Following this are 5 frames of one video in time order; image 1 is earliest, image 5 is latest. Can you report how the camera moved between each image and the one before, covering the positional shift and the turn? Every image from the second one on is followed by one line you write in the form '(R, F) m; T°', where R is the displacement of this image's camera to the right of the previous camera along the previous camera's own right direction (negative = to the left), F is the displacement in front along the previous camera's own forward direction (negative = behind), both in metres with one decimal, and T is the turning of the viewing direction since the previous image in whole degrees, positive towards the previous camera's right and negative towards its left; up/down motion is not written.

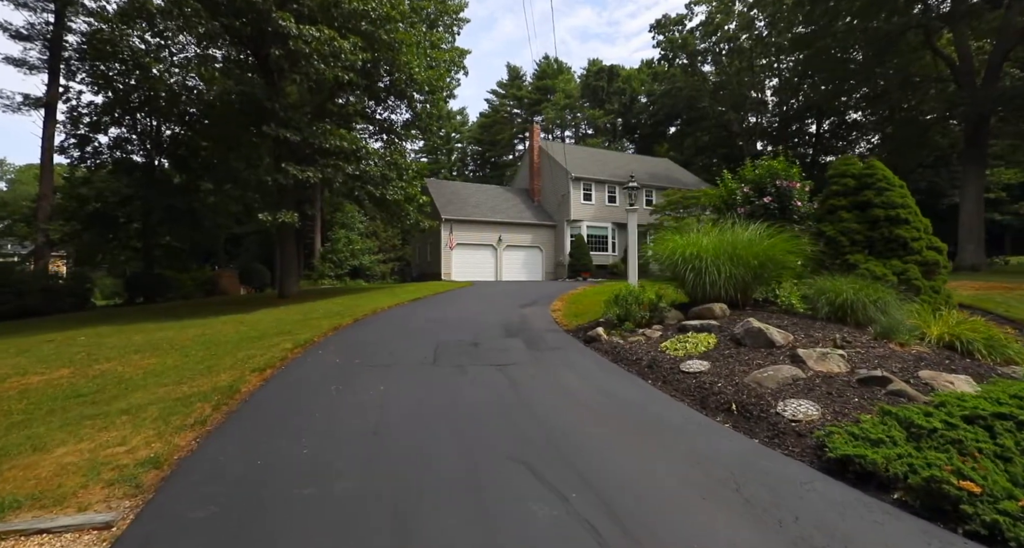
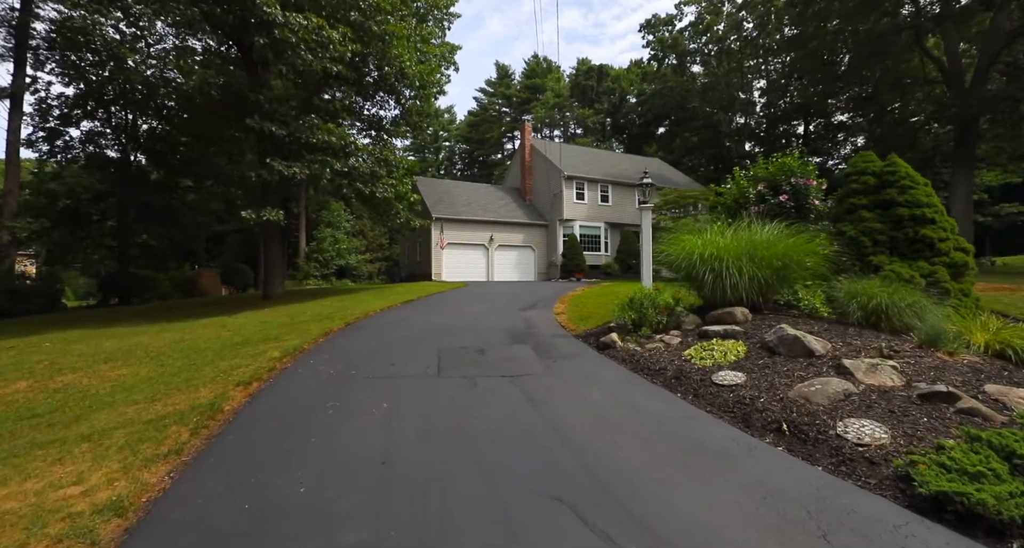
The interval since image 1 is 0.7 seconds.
(-0.3, +0.6) m; +2°
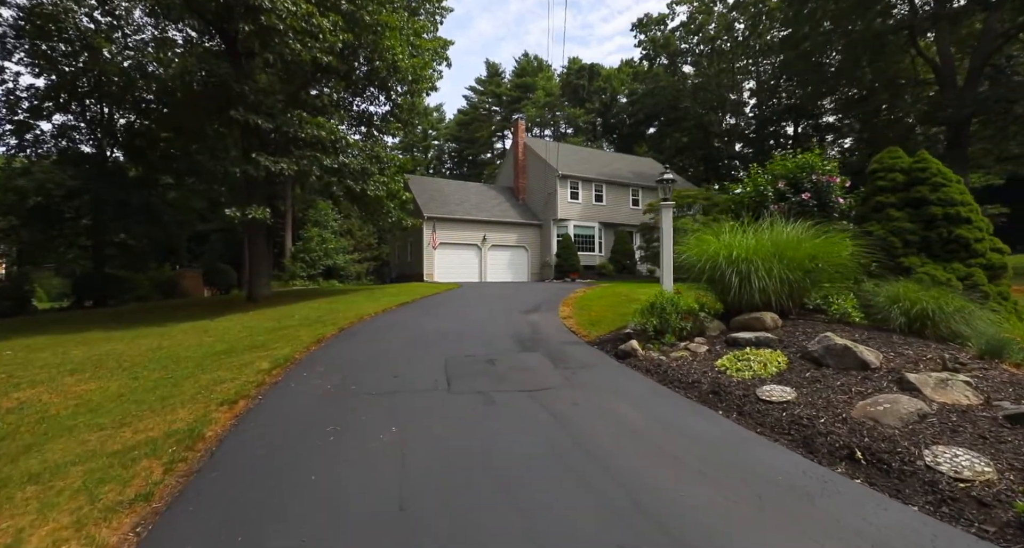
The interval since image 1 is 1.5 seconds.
(-0.3, +0.6) m; +1°
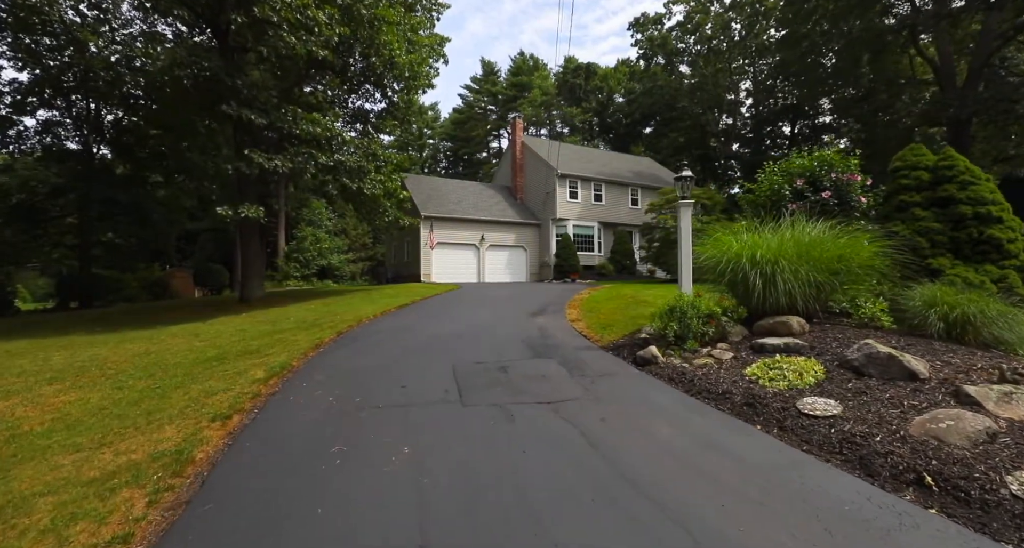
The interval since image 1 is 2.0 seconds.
(-0.2, +0.4) m; +1°
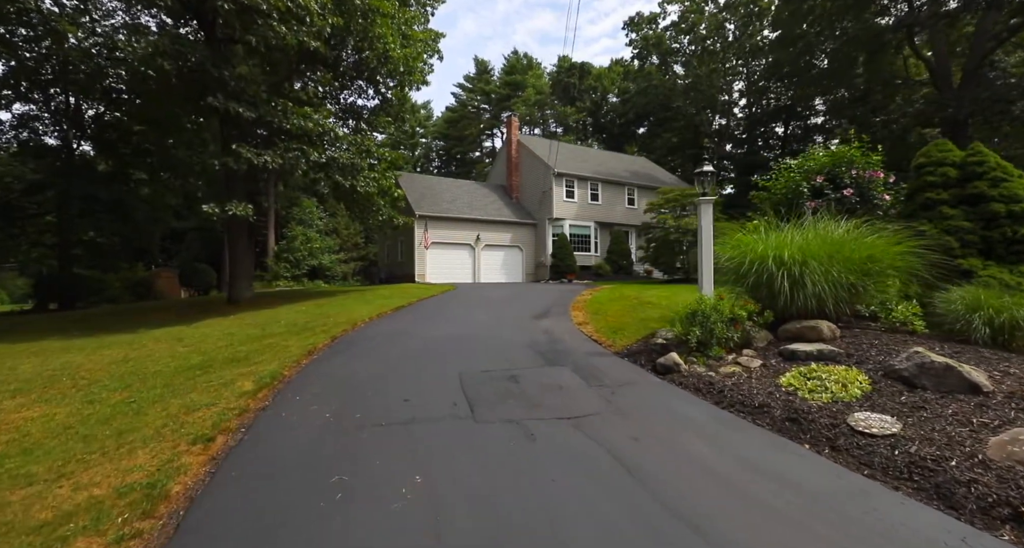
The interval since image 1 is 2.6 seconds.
(-0.2, +0.5) m; +1°
